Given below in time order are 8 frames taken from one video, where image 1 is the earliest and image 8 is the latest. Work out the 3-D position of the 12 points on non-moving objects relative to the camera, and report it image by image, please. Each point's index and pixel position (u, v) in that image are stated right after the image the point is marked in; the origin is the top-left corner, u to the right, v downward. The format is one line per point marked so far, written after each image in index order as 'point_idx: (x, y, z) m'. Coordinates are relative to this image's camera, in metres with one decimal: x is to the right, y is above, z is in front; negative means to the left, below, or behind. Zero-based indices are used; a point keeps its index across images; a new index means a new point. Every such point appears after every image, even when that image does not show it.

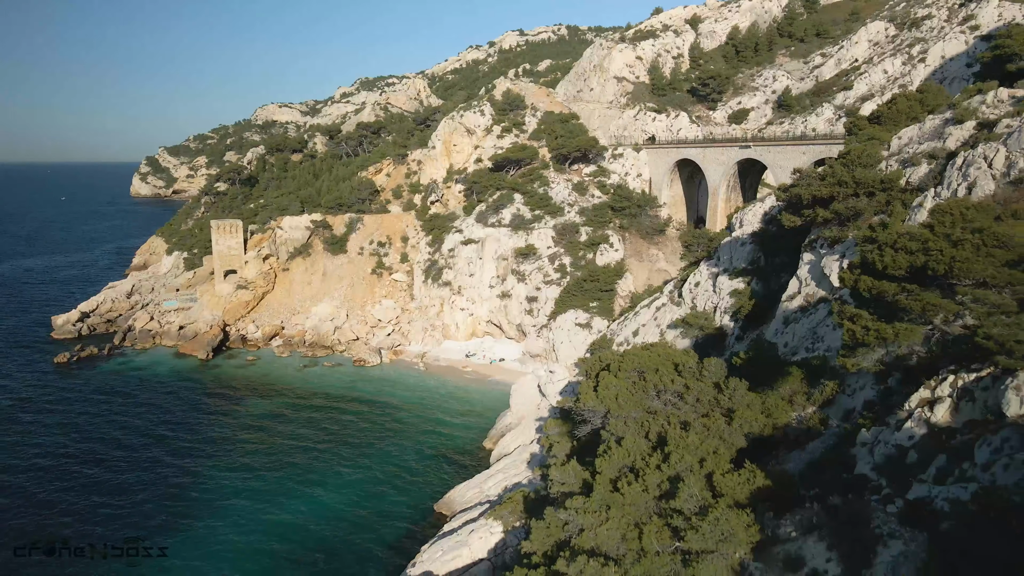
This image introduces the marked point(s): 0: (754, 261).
0: (+6.6, +0.7, +19.7) m
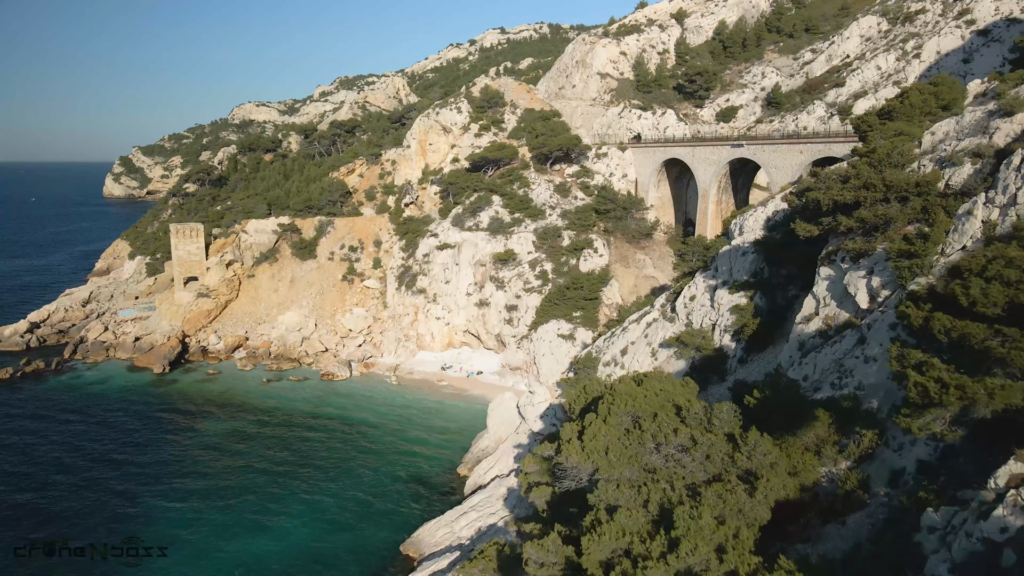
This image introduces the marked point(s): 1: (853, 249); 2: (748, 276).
0: (+6.0, +0.4, +17.6) m
1: (+6.2, +0.7, +13.0) m
2: (+5.8, +0.3, +17.8) m
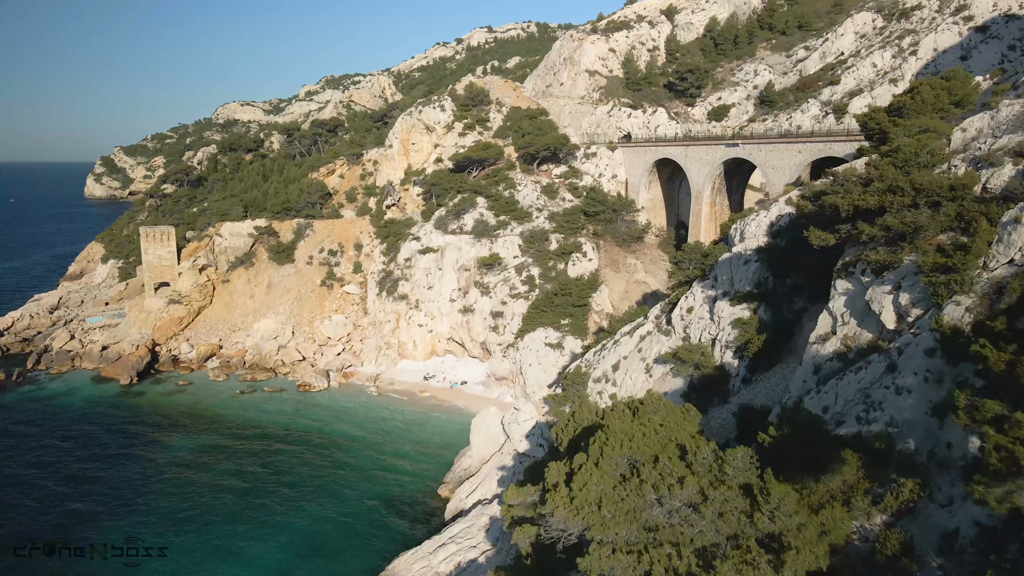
0: (+5.6, +0.1, +16.1) m
1: (+5.9, +0.4, +11.5) m
2: (+5.4, 0.0, +16.3) m
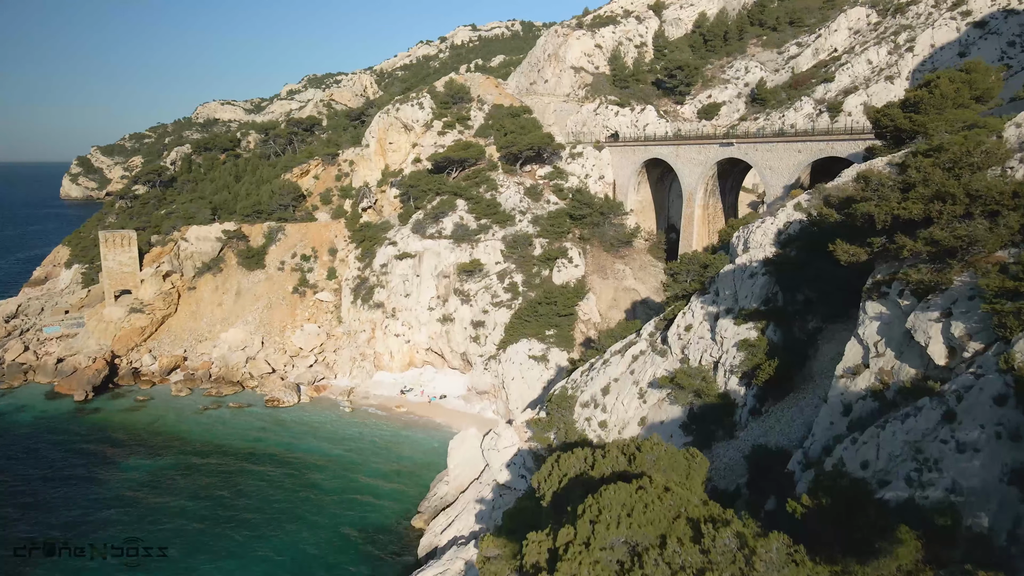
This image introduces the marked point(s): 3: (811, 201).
0: (+5.1, -0.2, +14.3) m
1: (+5.5, +0.1, +9.7) m
2: (+4.9, -0.3, +14.5) m
3: (+6.5, +1.8, +15.7) m
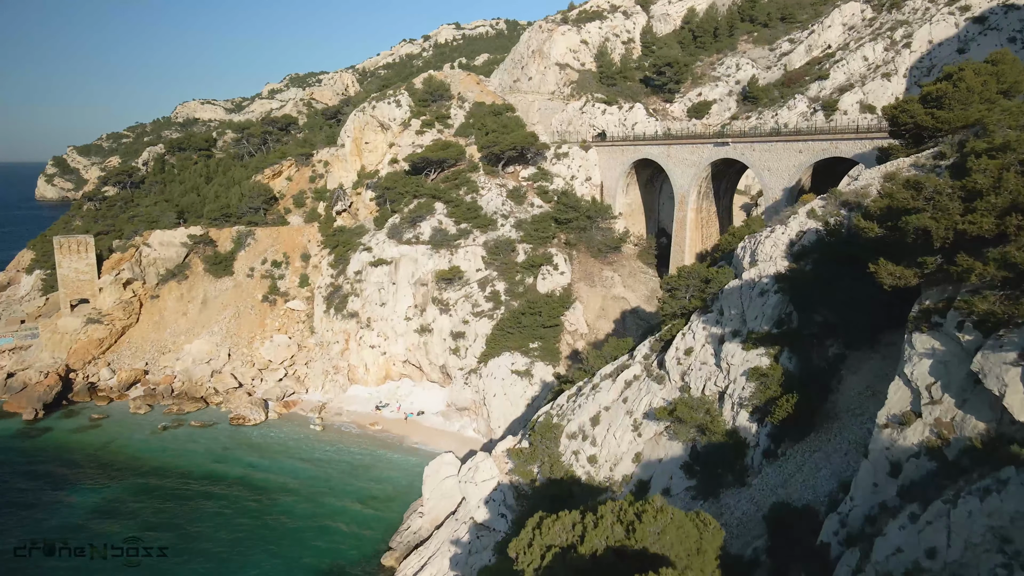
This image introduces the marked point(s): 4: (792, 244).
0: (+4.7, -0.6, +12.5) m
1: (+5.2, -0.2, +7.9) m
2: (+4.5, -0.6, +12.7) m
3: (+6.1, +1.5, +13.9) m
4: (+5.2, +0.8, +13.5) m
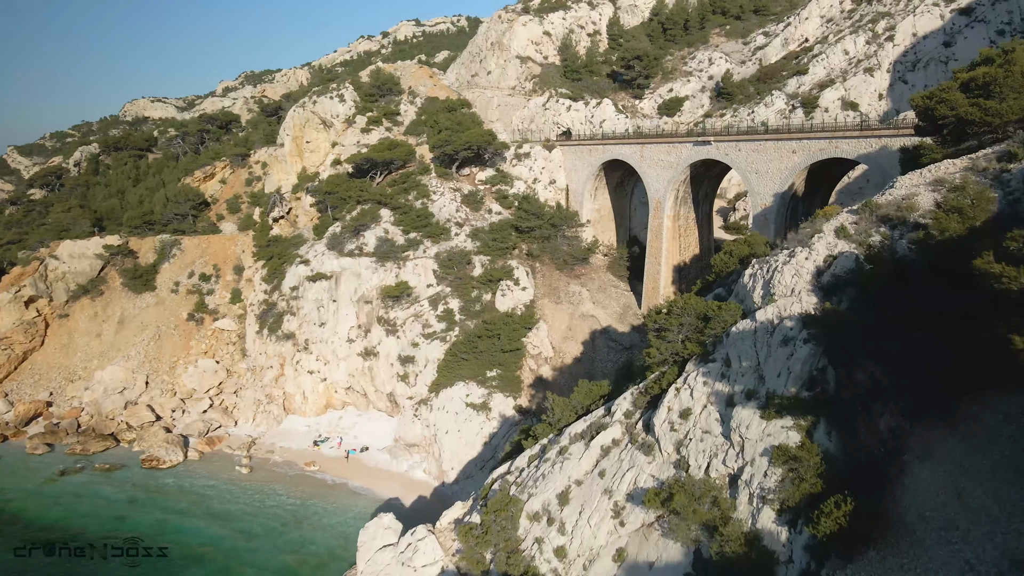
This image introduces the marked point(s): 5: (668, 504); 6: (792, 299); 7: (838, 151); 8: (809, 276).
0: (+3.9, -1.2, +9.3) m
1: (+4.6, -0.9, +4.7) m
2: (+3.7, -1.2, +9.5) m
3: (+5.2, +0.9, +10.7) m
4: (+4.4, +0.2, +10.3) m
5: (+2.1, -2.9, +9.8) m
6: (+4.0, -0.2, +10.2) m
7: (+8.7, +3.7, +19.2) m
8: (+4.3, +0.2, +10.4) m
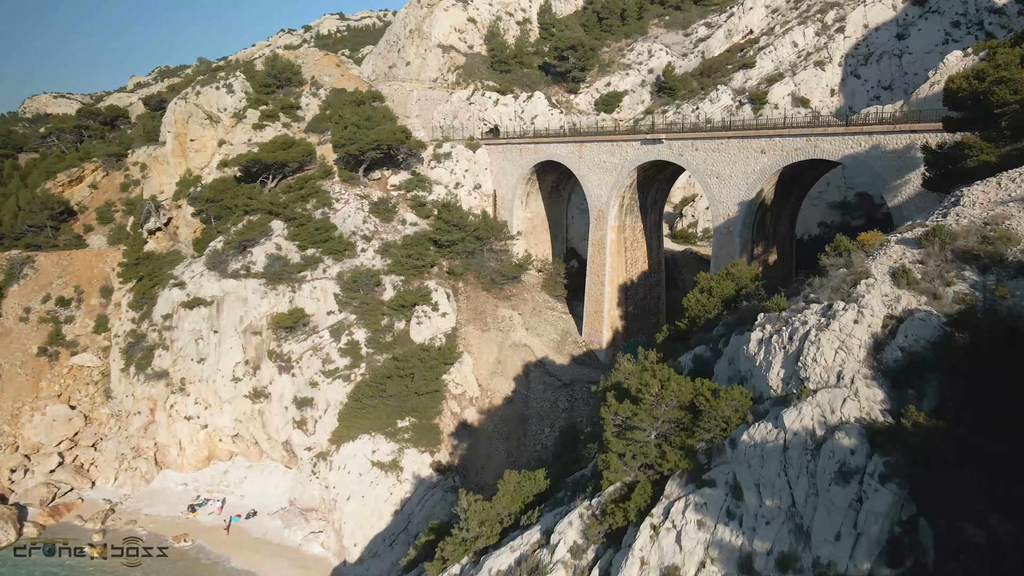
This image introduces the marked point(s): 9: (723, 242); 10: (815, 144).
0: (+2.9, -1.9, +5.4) m
1: (+4.0, -1.6, +0.9) m
2: (+2.7, -2.0, +5.6) m
3: (+4.0, +0.2, +6.9) m
4: (+3.2, -0.5, +6.4) m
5: (+1.1, -3.7, +5.8) m
6: (+2.9, -0.9, +6.3) m
7: (+6.7, +3.0, +15.7) m
8: (+3.1, -0.6, +6.5) m
9: (+5.5, +1.2, +18.6) m
10: (+6.8, +3.2, +15.9) m
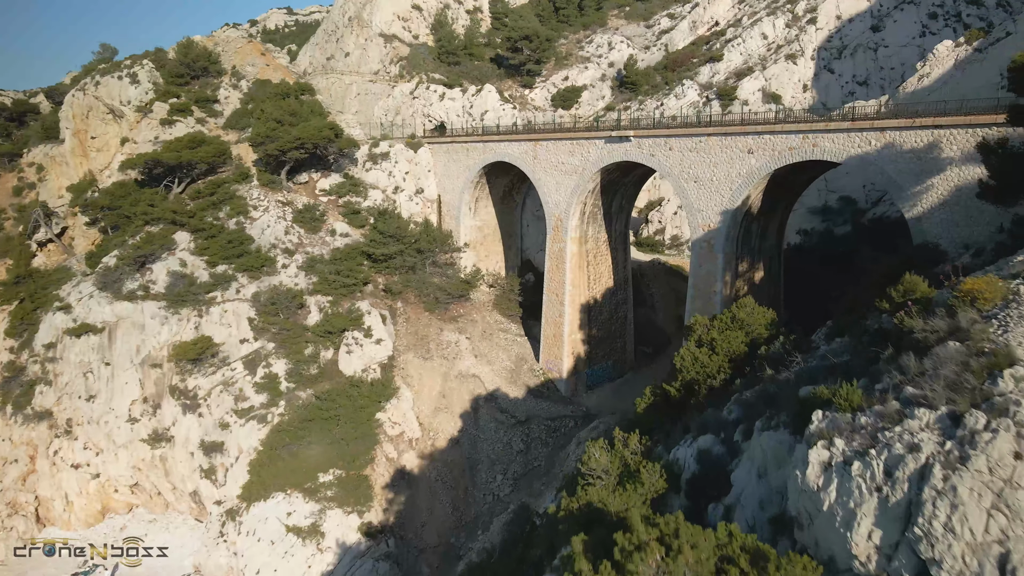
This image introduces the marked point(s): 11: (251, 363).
0: (+2.4, -2.4, +2.5) m
1: (+3.7, -2.1, -1.9) m
2: (+2.2, -2.5, +2.6) m
3: (+3.4, -0.3, +4.1) m
4: (+2.7, -1.0, +3.5) m
5: (+0.6, -4.3, +2.8) m
6: (+2.3, -1.4, +3.4) m
7: (+5.6, +2.5, +13.0) m
8: (+2.6, -1.1, +3.6) m
9: (+4.2, +0.7, +15.8) m
10: (+5.7, +2.7, +13.2) m
11: (-6.9, -2.0, +18.9) m
